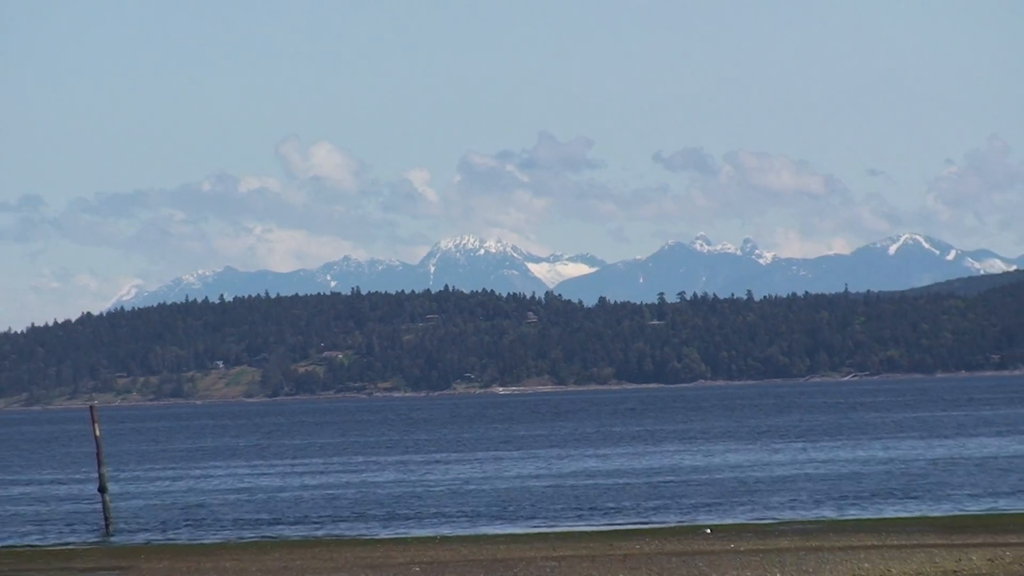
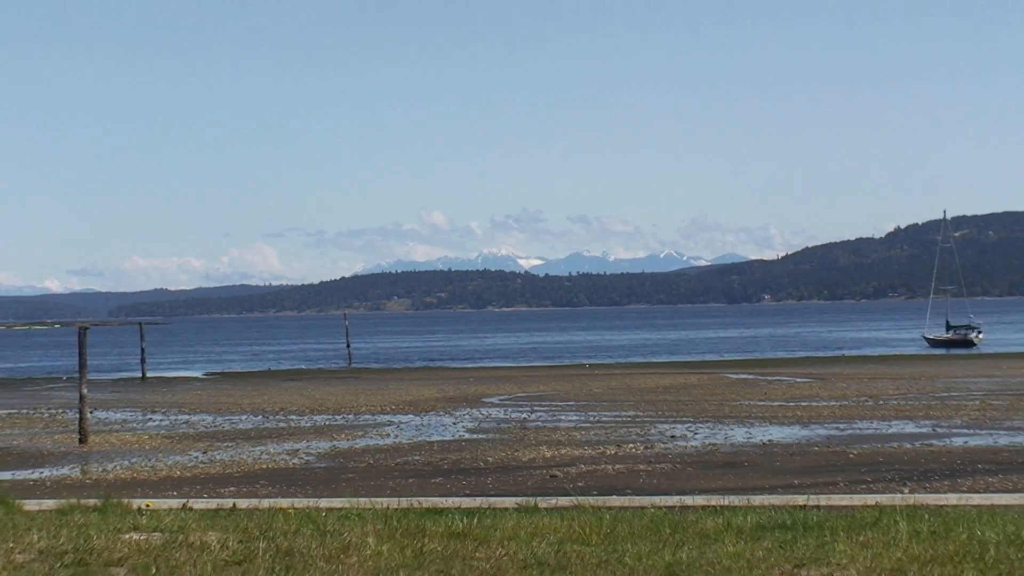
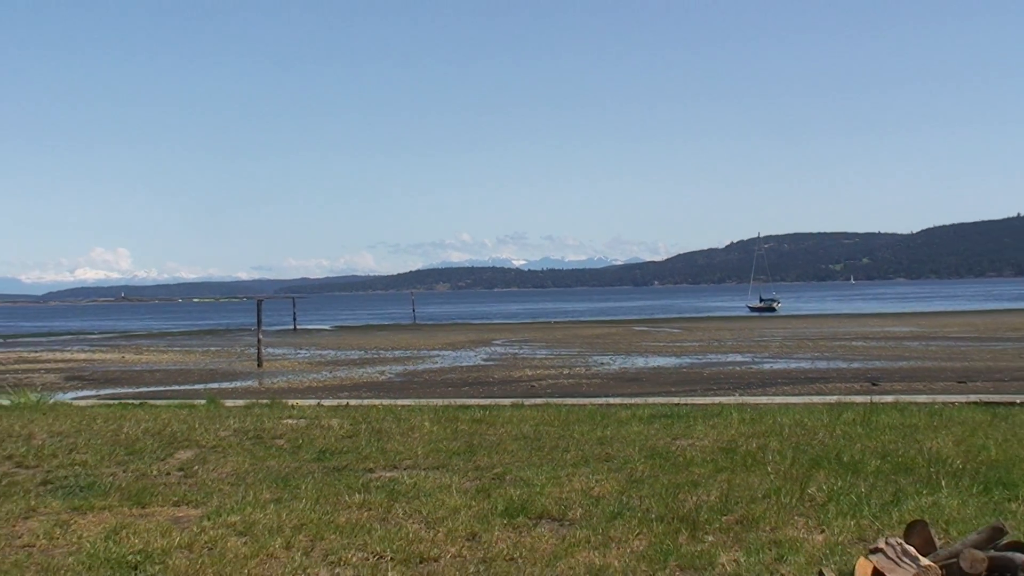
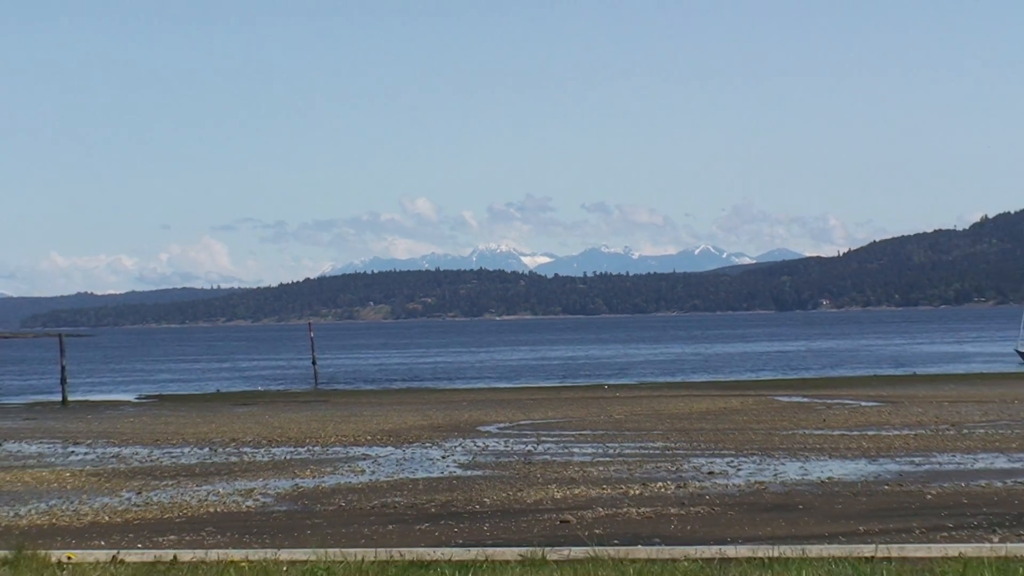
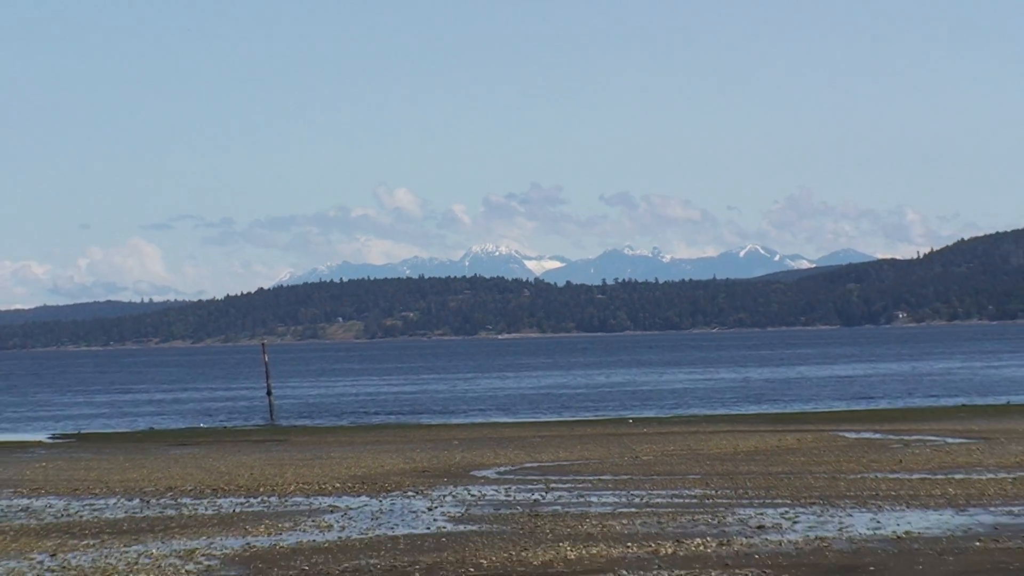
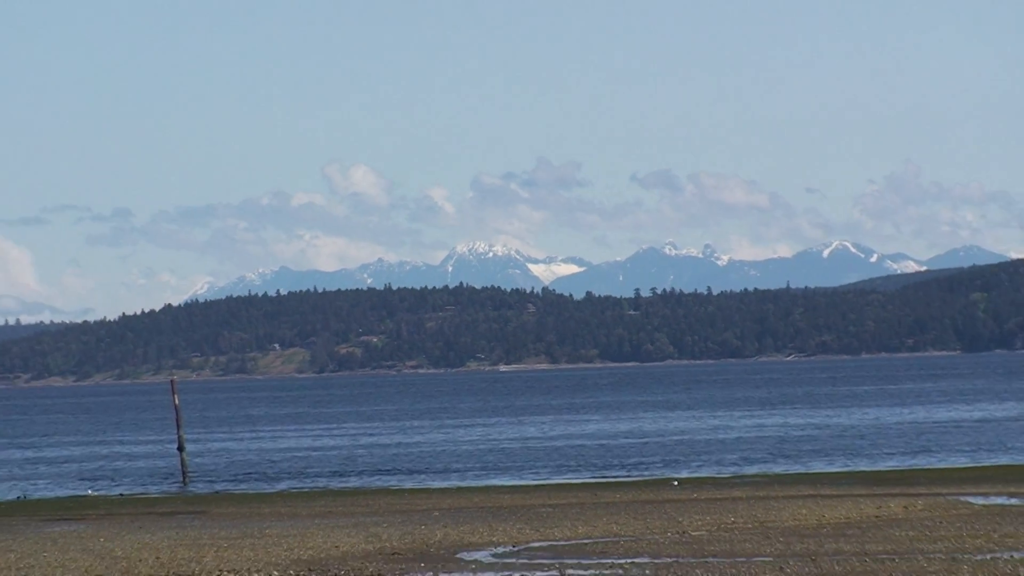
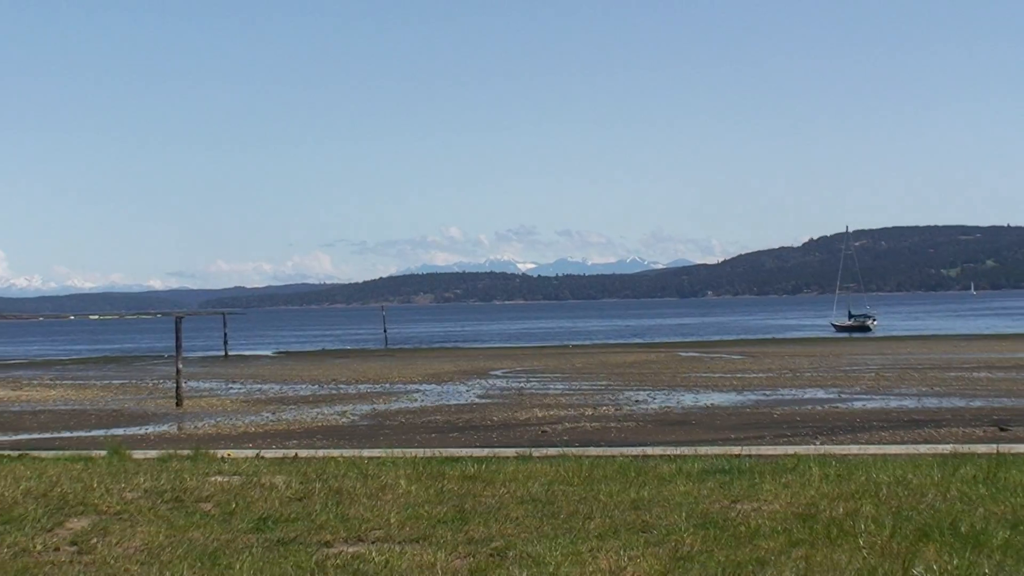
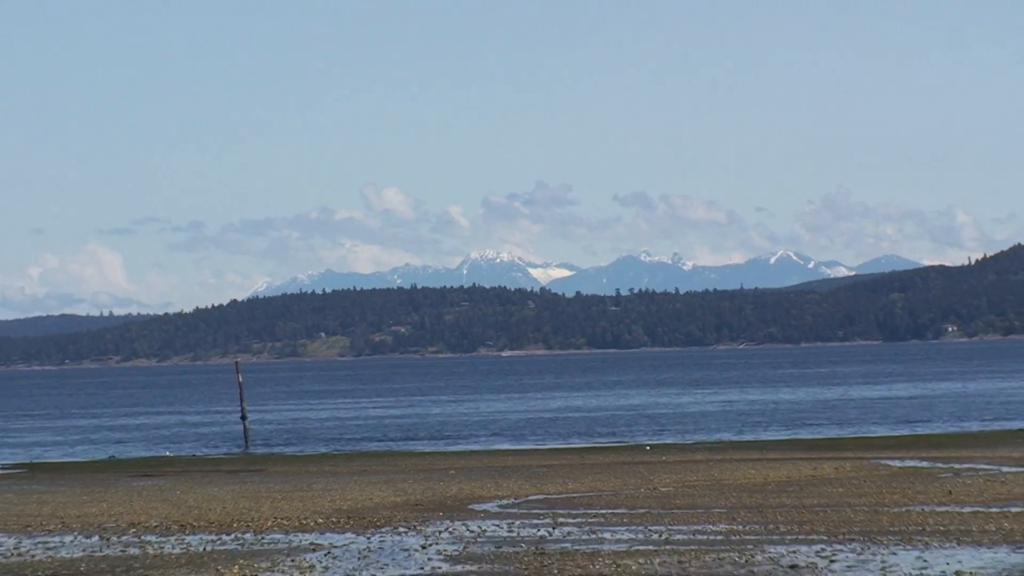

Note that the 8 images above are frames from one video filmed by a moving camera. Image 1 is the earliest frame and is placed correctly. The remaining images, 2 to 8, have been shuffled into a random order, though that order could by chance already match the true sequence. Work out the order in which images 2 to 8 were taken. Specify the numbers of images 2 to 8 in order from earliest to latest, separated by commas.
6, 8, 5, 4, 2, 7, 3
